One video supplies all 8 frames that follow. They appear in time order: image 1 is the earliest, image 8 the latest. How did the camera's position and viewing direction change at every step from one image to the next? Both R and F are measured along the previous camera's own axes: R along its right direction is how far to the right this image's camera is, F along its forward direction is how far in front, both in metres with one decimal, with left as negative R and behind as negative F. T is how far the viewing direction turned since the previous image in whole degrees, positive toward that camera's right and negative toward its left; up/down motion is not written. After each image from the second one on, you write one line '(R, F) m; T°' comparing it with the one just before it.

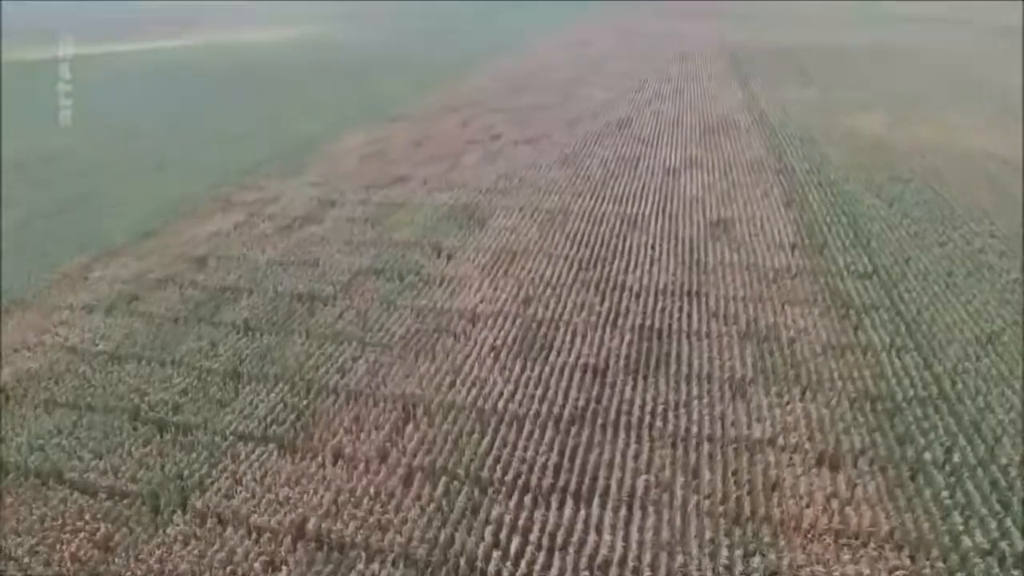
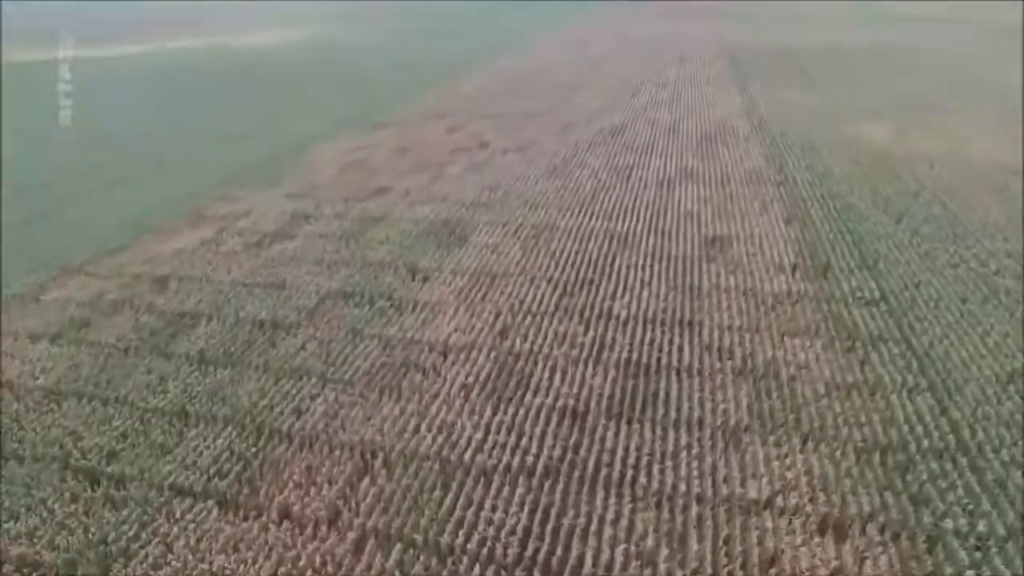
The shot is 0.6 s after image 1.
(+0.1, +0.5) m; 0°
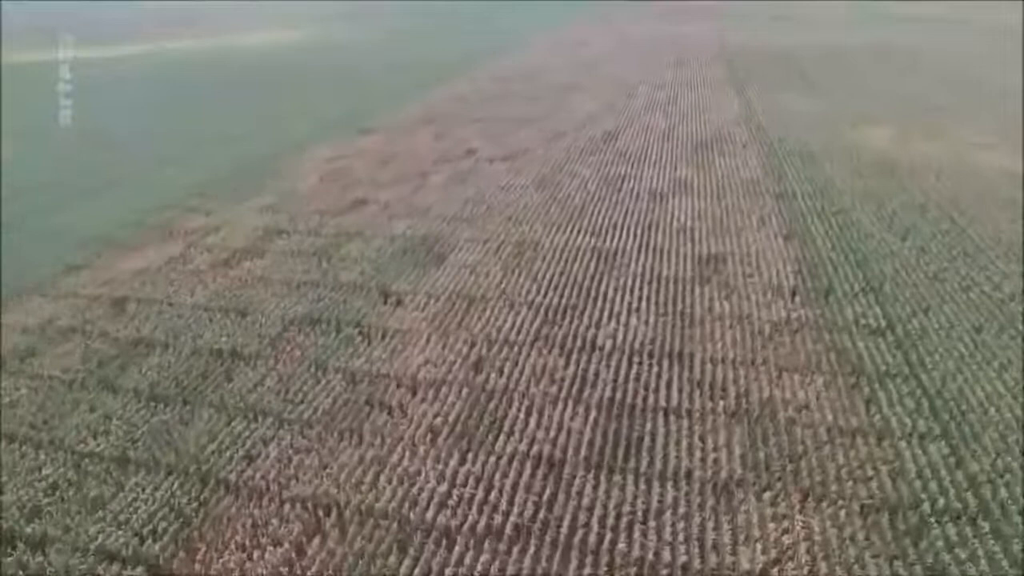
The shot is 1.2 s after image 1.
(+0.1, +0.5) m; 0°
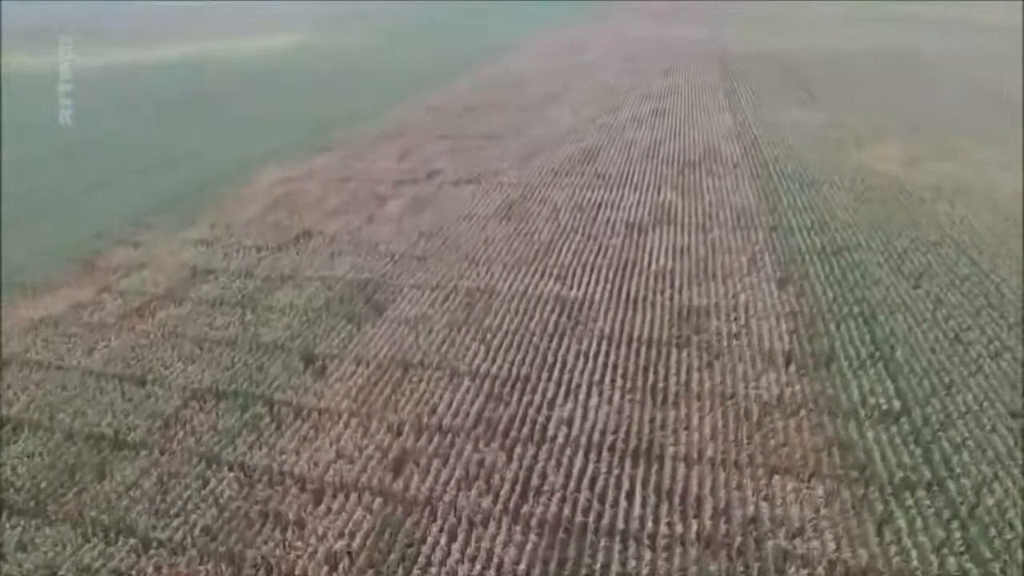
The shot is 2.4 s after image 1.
(+0.3, +1.0) m; 0°
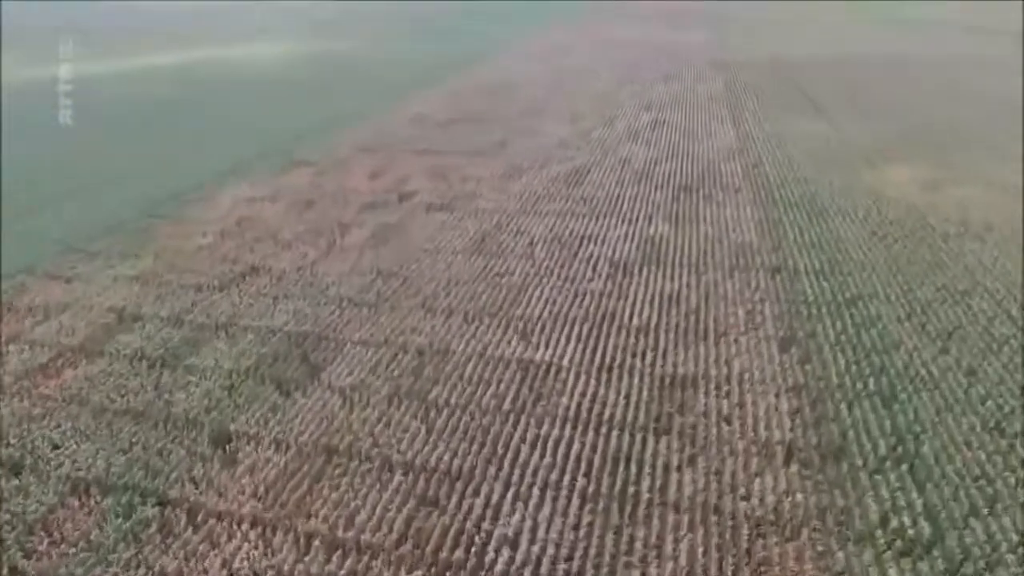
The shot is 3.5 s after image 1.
(+0.3, +1.0) m; -1°
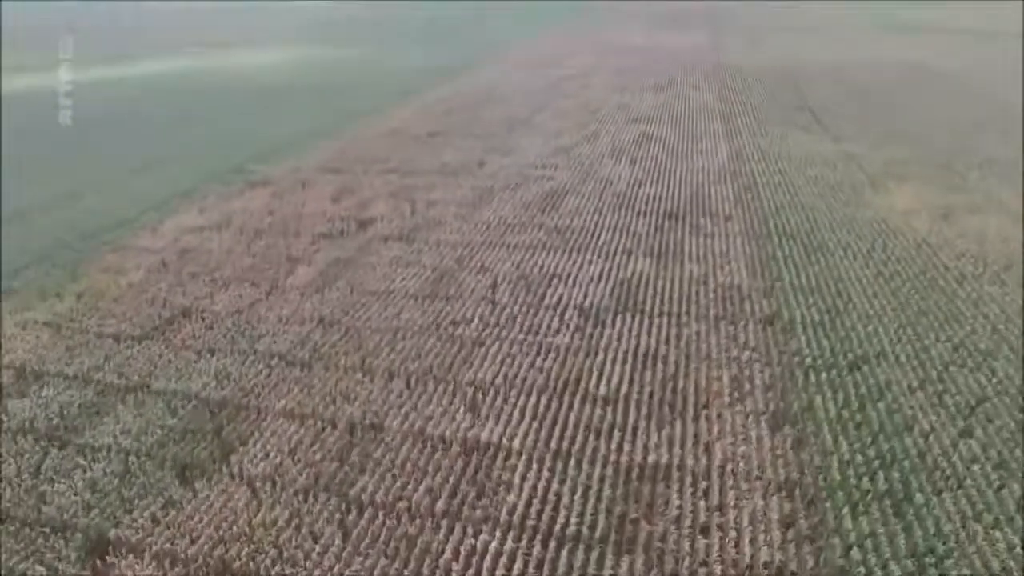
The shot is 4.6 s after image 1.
(+0.3, +0.9) m; 0°
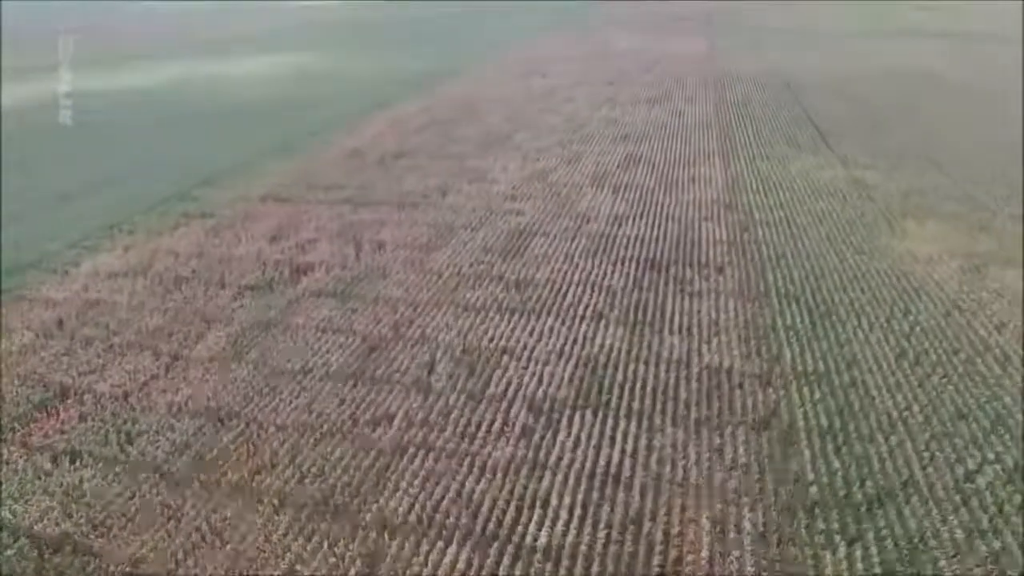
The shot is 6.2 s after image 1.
(+0.3, +1.2) m; 0°
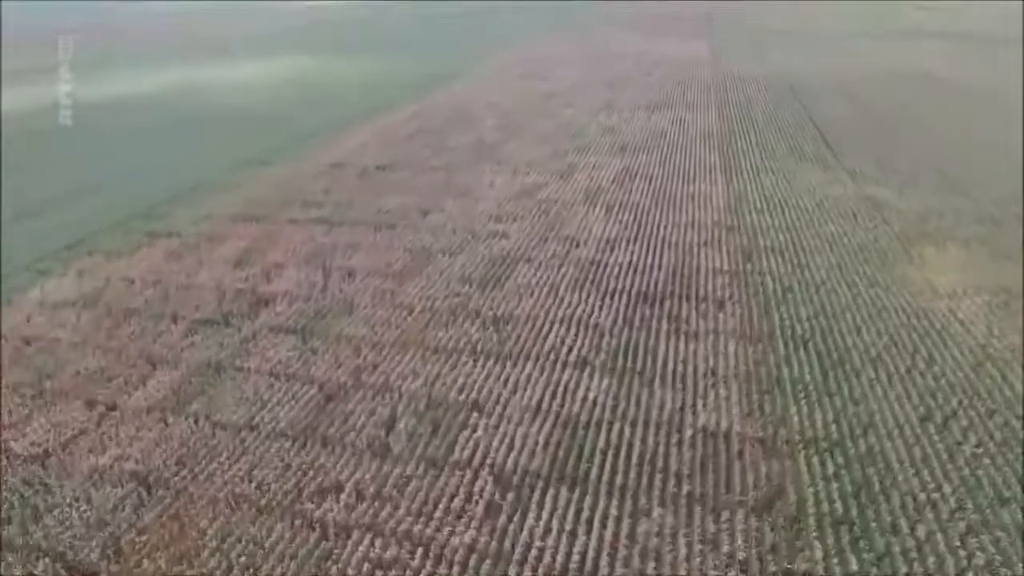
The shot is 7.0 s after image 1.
(+0.2, +0.7) m; 0°
